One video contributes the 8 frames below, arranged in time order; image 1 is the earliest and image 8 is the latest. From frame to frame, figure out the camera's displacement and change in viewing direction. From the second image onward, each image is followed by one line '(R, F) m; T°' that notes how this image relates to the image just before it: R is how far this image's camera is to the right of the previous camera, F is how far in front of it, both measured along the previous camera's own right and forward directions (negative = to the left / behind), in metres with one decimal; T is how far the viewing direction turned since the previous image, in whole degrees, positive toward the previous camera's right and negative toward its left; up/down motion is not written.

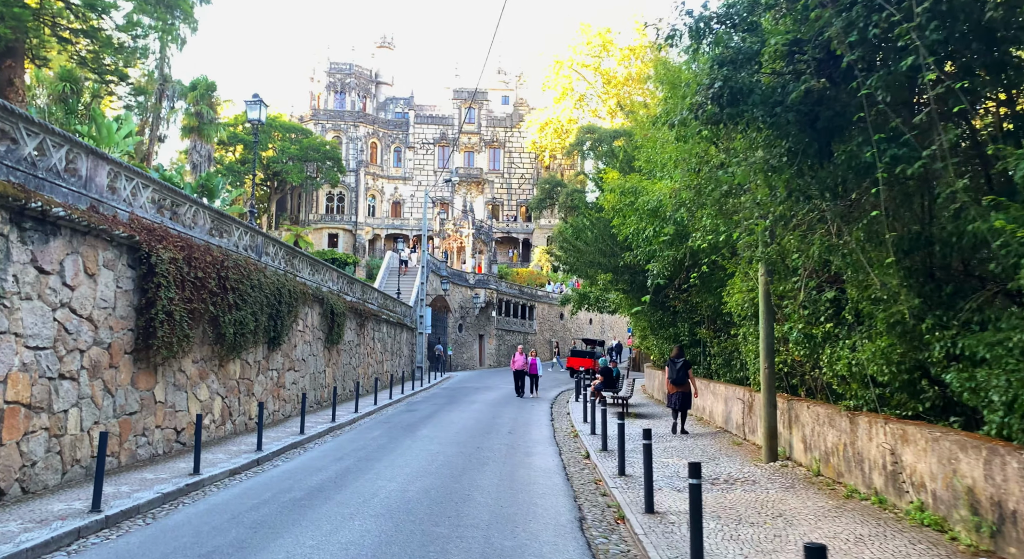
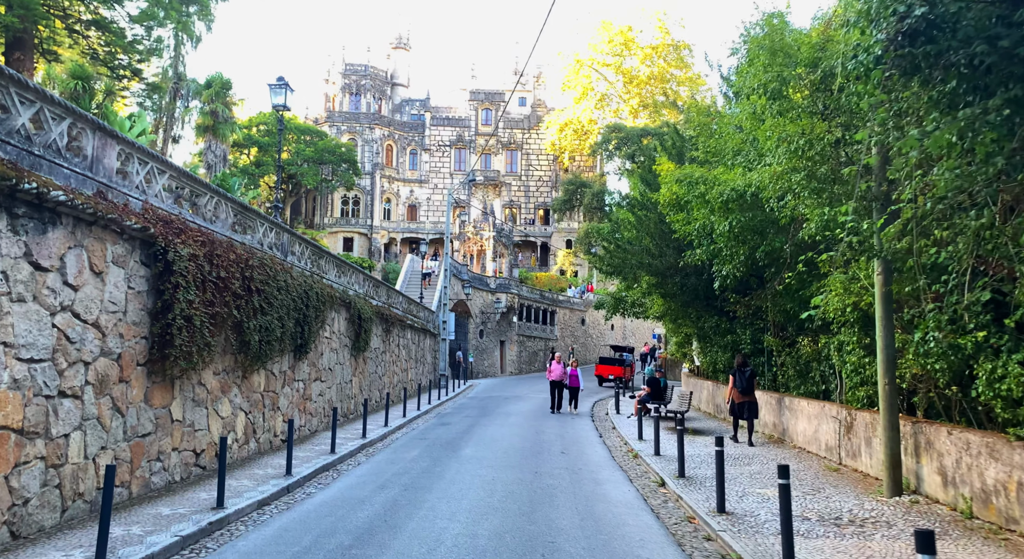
(-0.8, +1.6) m; -1°
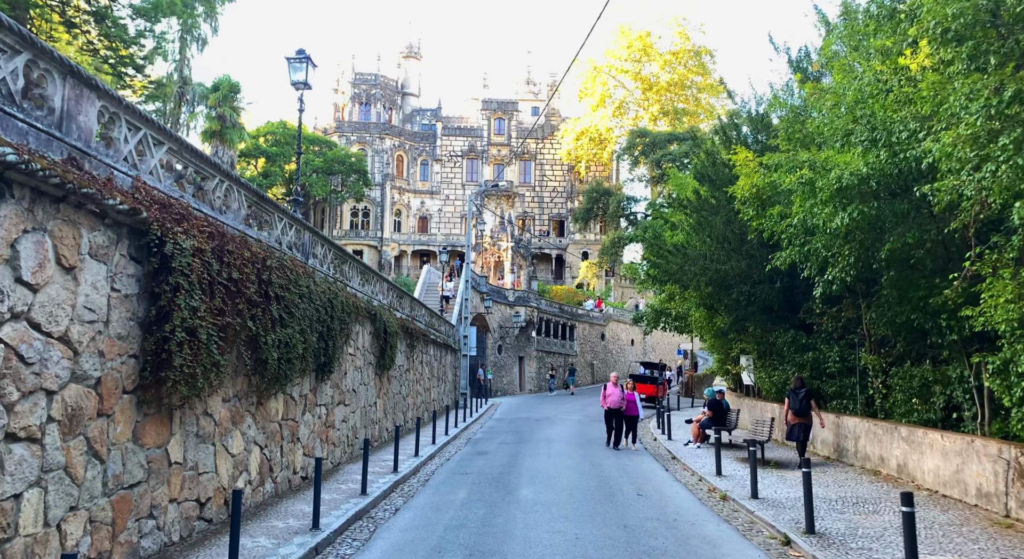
(-0.9, +2.3) m; 0°
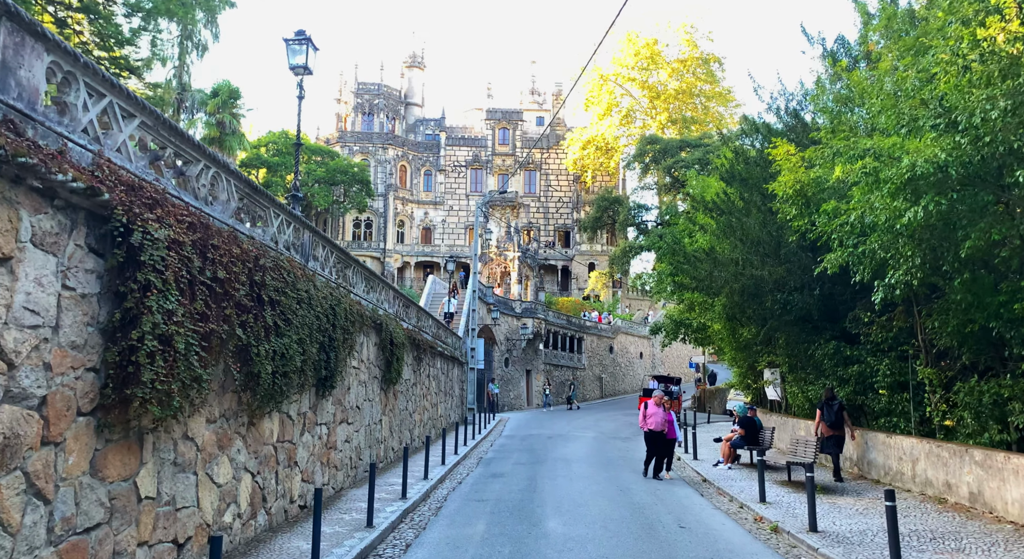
(-0.3, +1.3) m; 0°
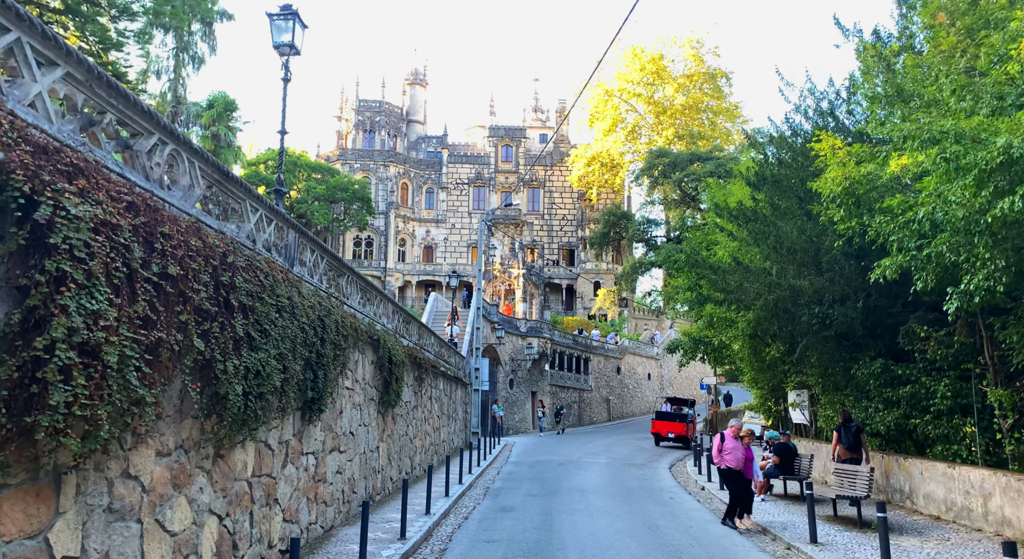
(-0.2, +1.5) m; 0°
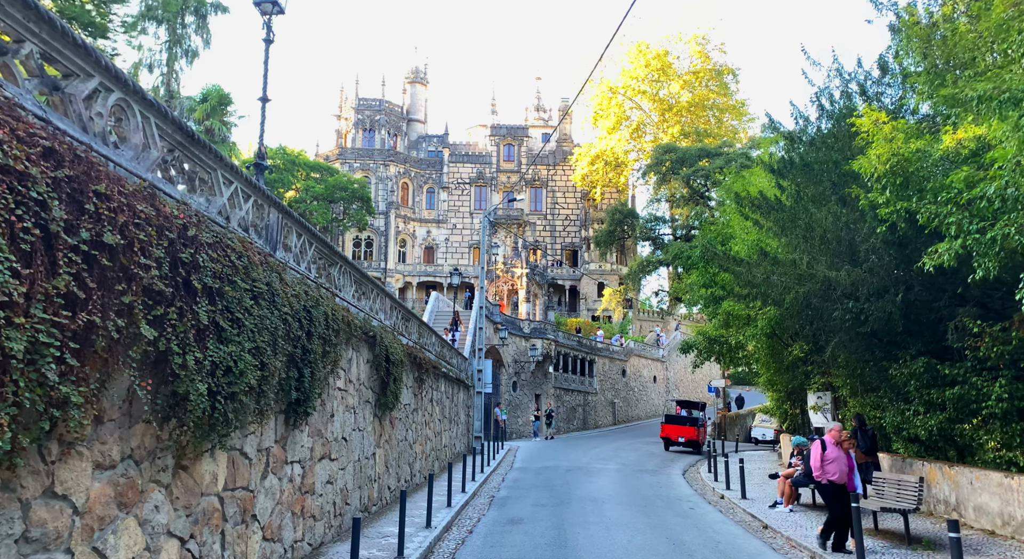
(-0.1, +1.2) m; 0°
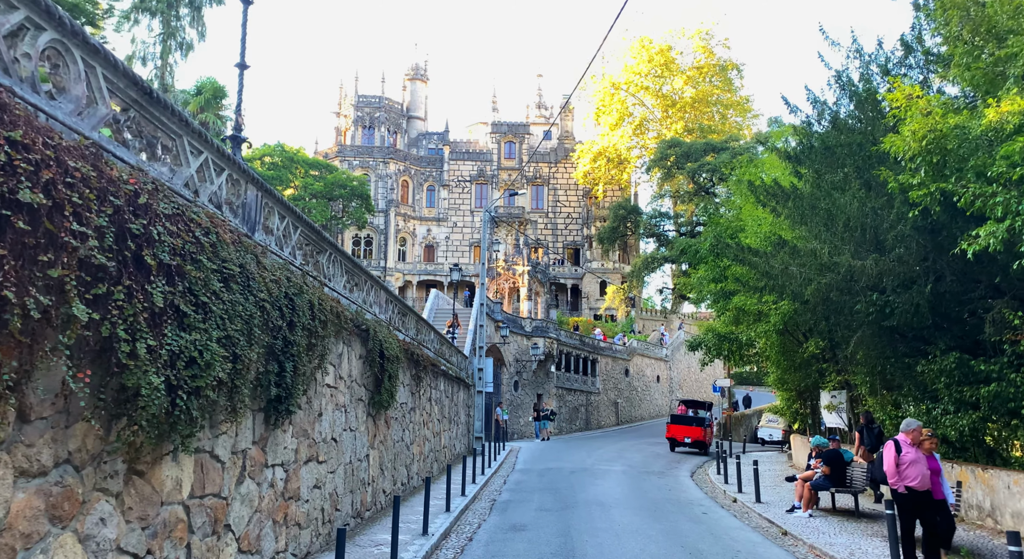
(0.0, +0.8) m; 0°
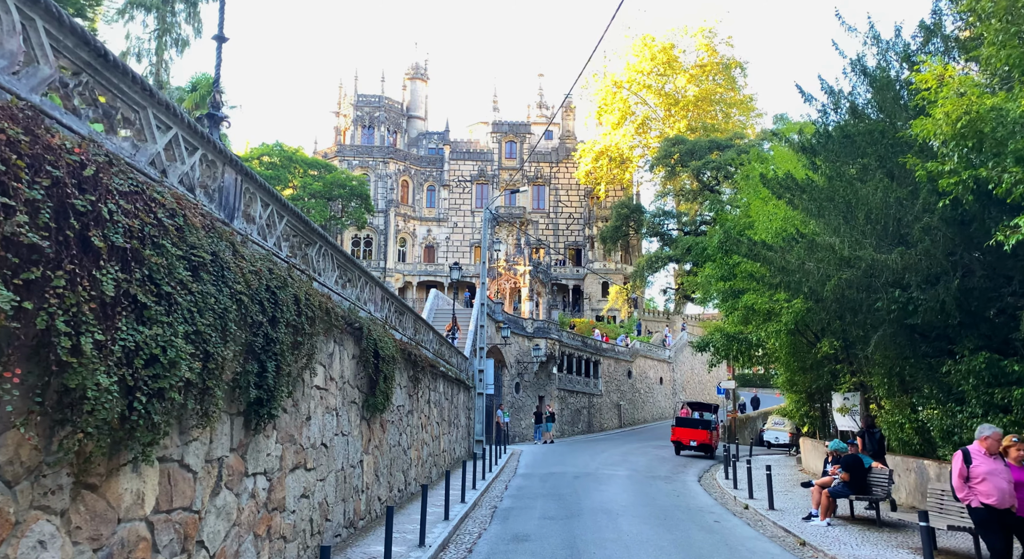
(0.0, +0.7) m; 0°
